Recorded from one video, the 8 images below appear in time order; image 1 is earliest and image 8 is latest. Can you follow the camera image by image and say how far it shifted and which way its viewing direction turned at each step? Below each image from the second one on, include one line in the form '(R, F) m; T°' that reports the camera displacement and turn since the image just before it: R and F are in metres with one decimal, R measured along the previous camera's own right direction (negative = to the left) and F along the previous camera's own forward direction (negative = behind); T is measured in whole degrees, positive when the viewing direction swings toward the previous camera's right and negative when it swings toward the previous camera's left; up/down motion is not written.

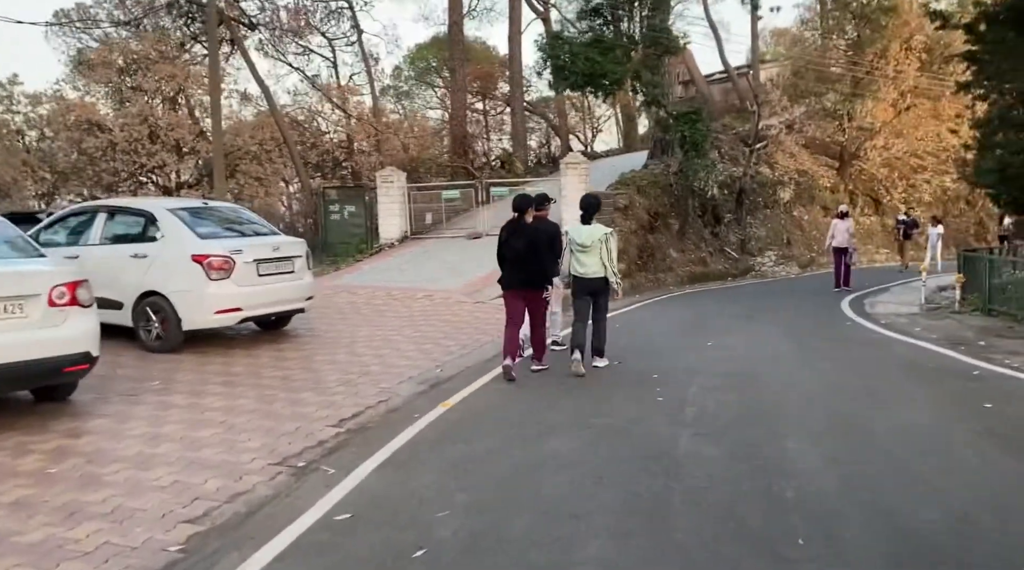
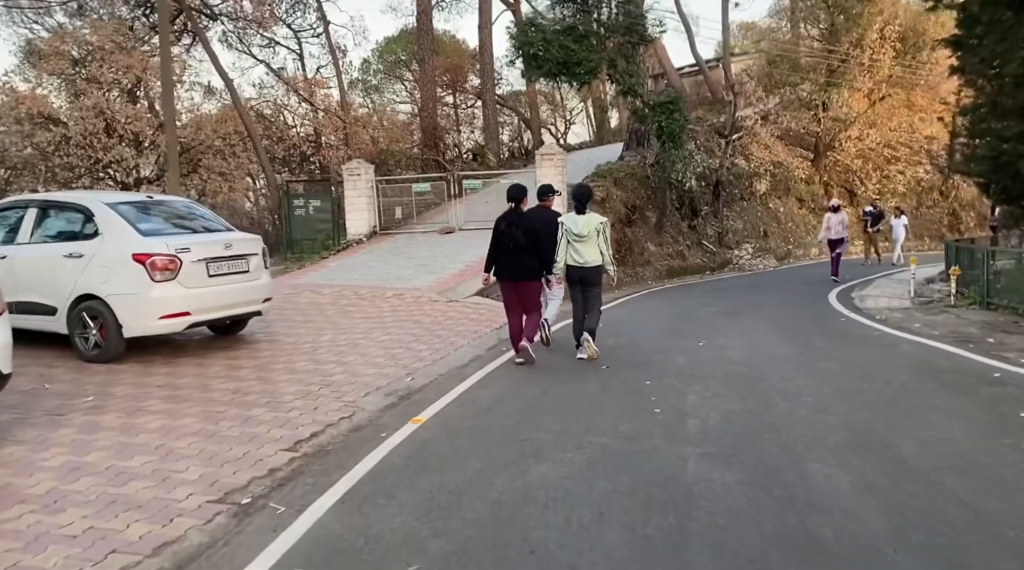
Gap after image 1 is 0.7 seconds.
(0.0, +0.8) m; +2°
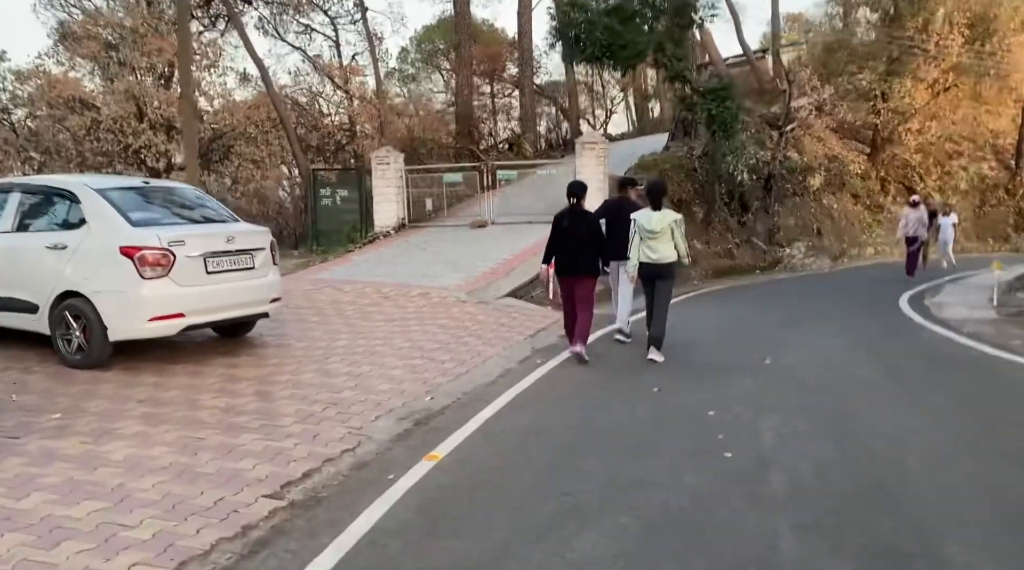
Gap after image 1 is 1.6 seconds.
(0.0, +1.2) m; -3°
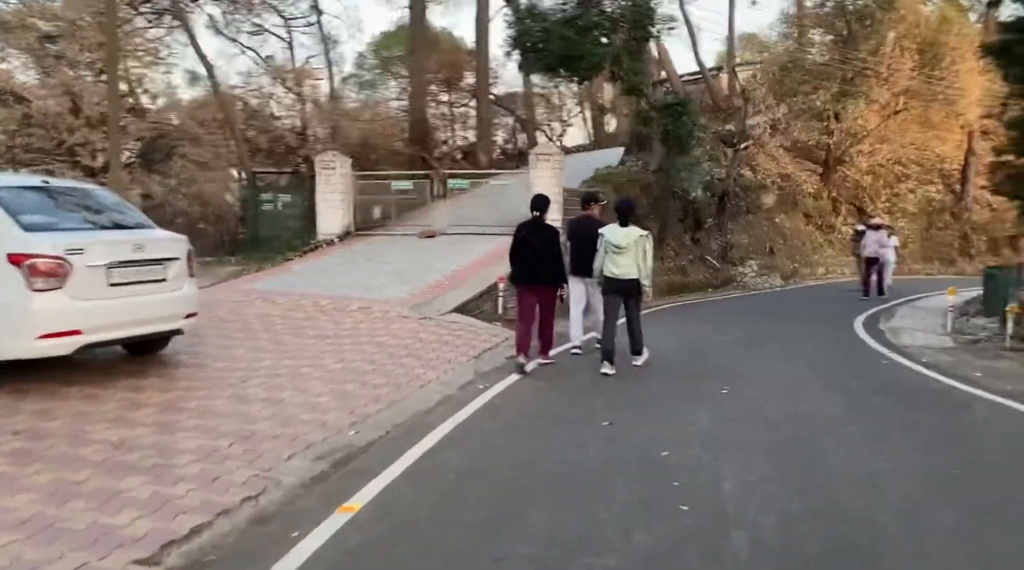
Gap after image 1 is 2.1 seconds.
(+0.1, +0.6) m; +4°
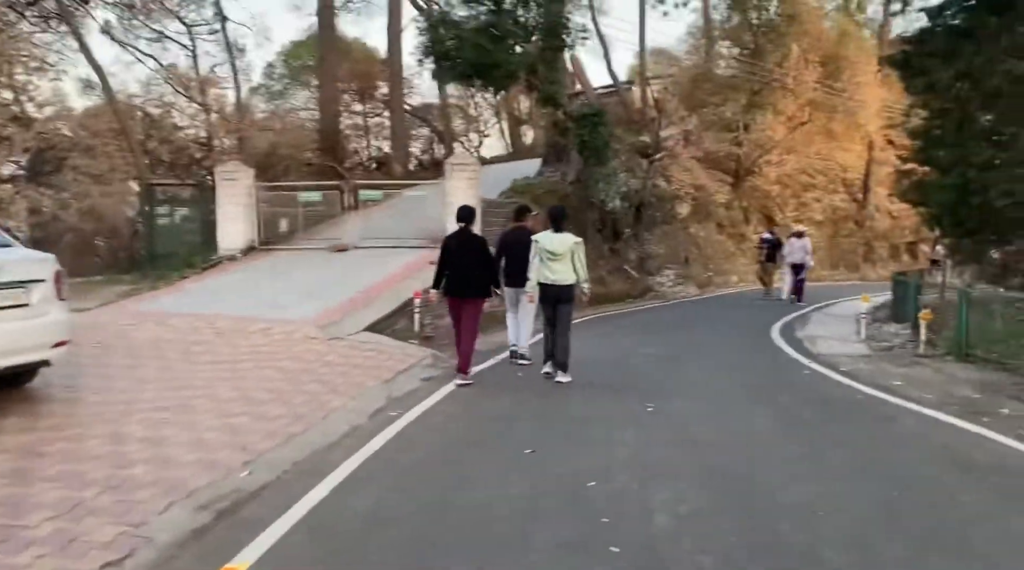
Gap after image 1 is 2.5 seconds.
(+0.1, +0.5) m; +6°
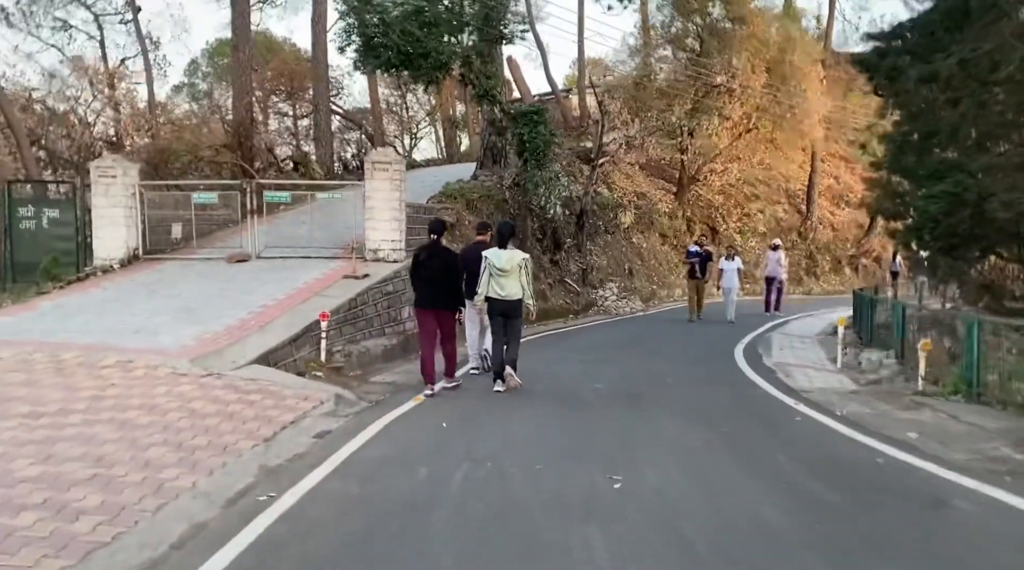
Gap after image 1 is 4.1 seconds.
(+0.1, +1.9) m; +5°
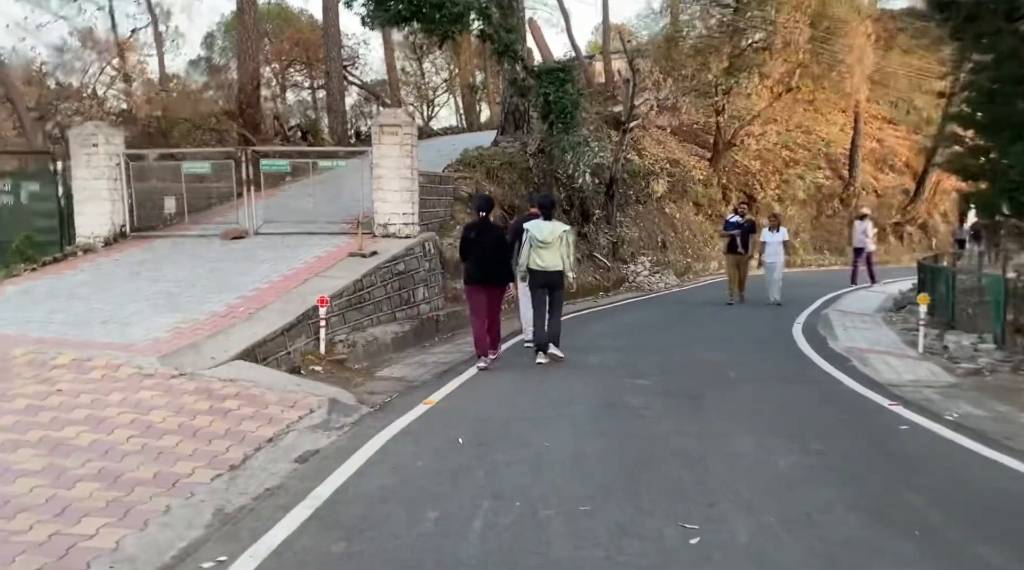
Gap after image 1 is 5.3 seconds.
(-0.1, +1.5) m; -2°
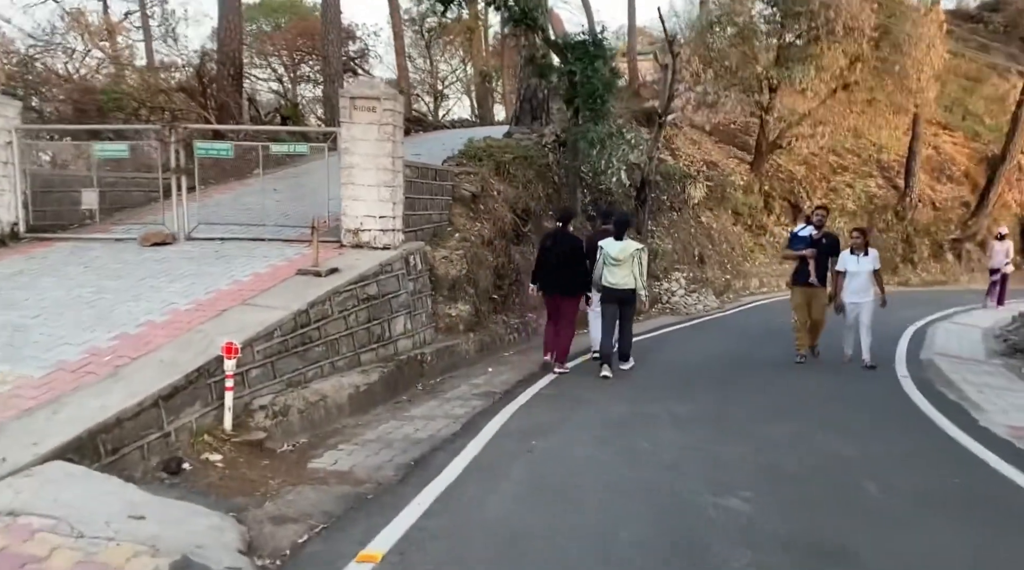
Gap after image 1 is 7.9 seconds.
(0.0, +3.1) m; -1°
